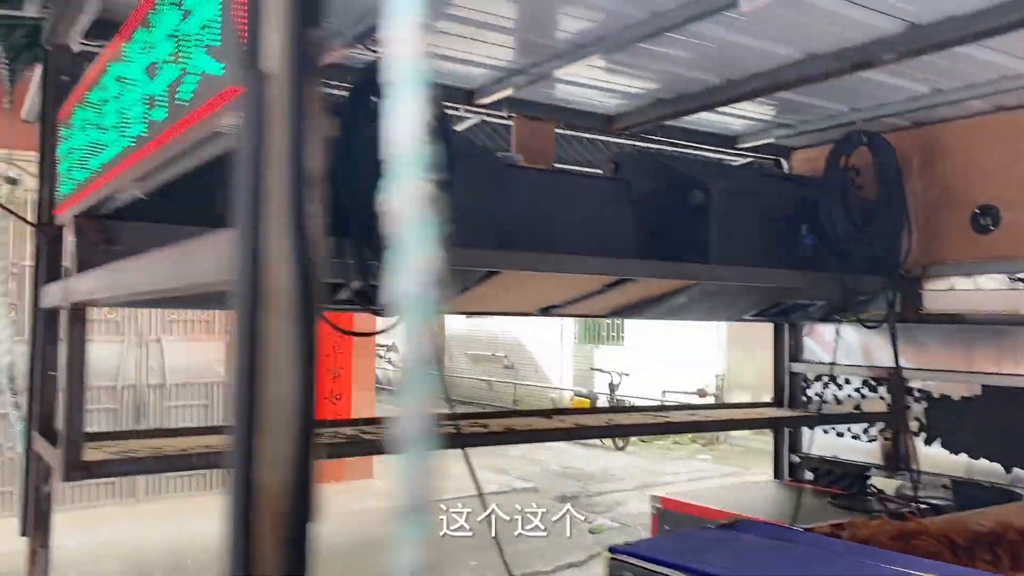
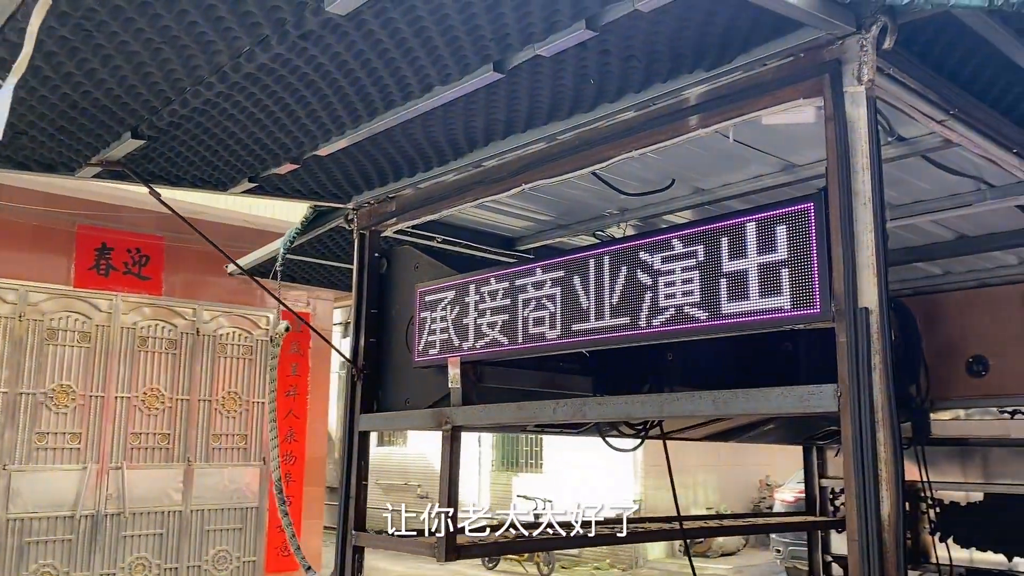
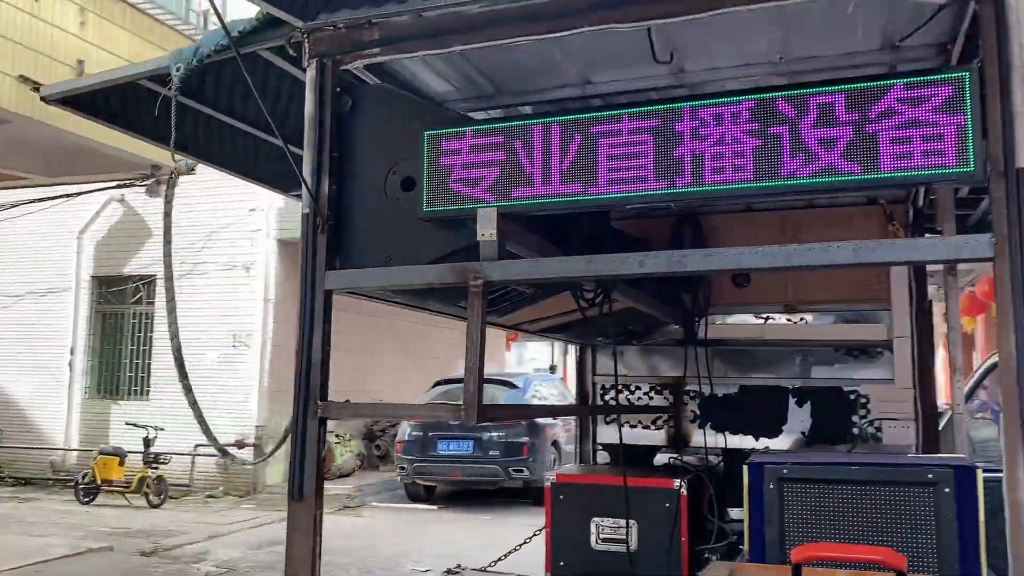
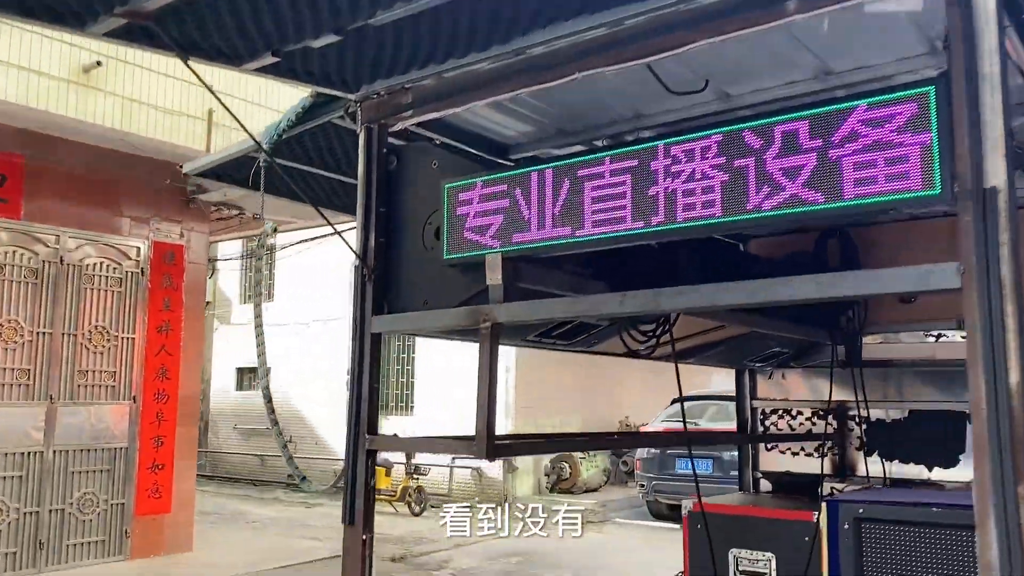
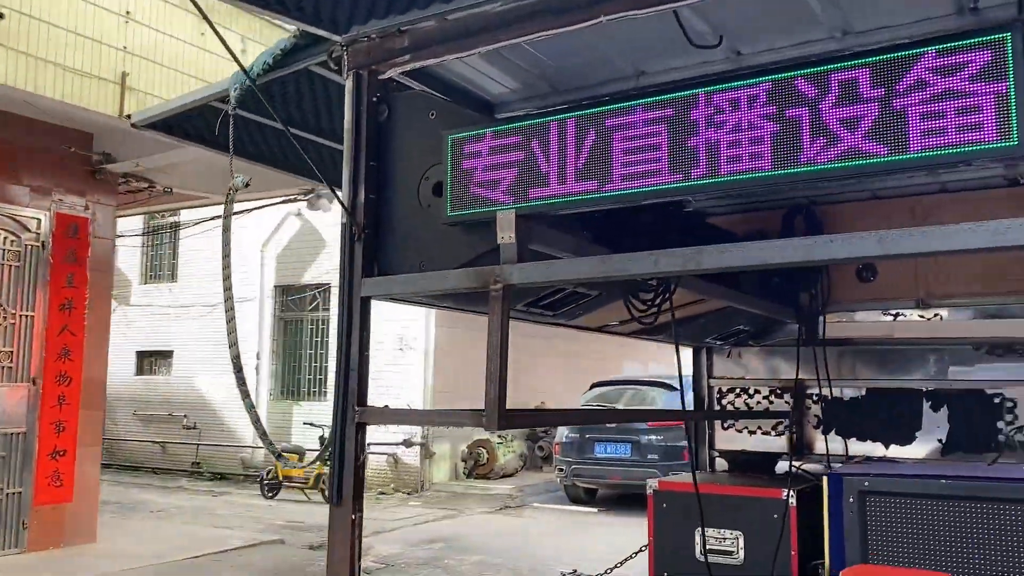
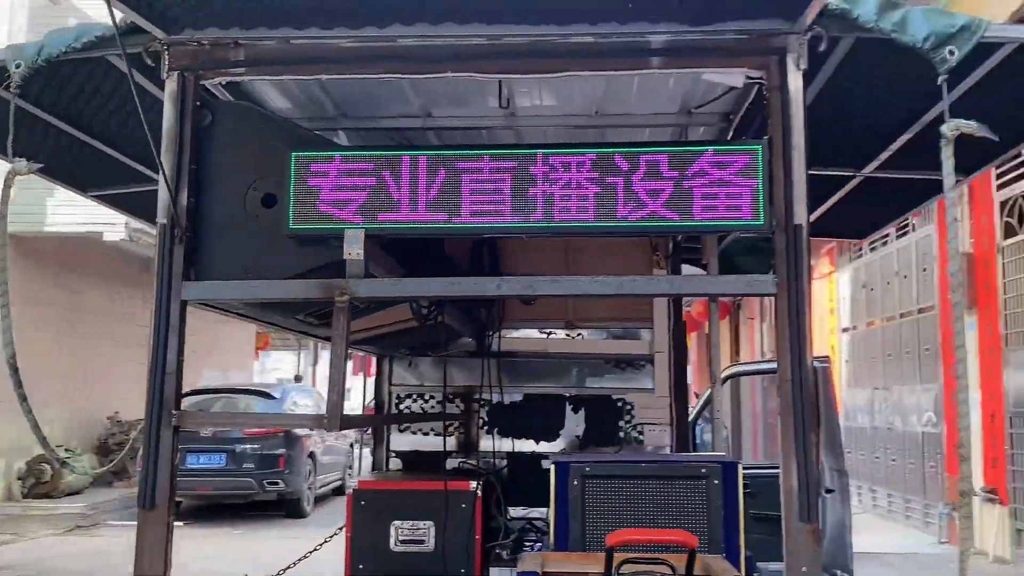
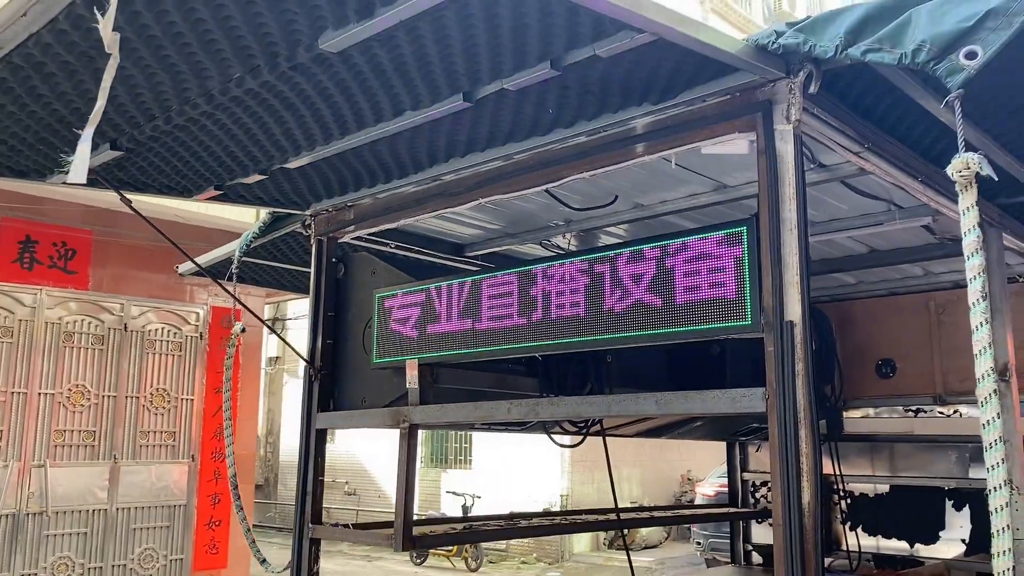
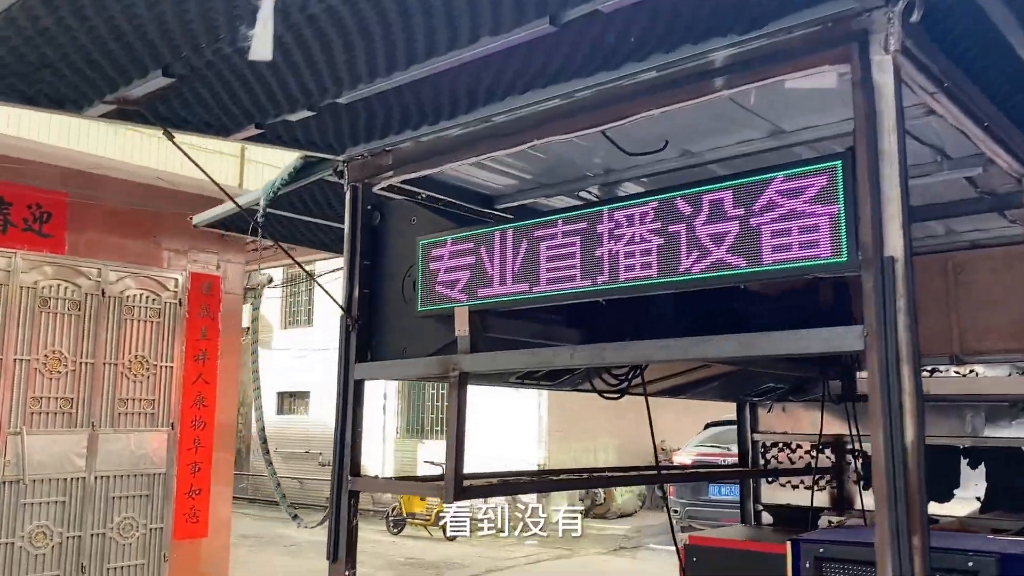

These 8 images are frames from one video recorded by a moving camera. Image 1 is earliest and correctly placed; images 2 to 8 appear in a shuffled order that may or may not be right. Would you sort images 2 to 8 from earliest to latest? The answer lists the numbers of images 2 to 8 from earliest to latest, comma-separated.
2, 7, 8, 4, 5, 3, 6
